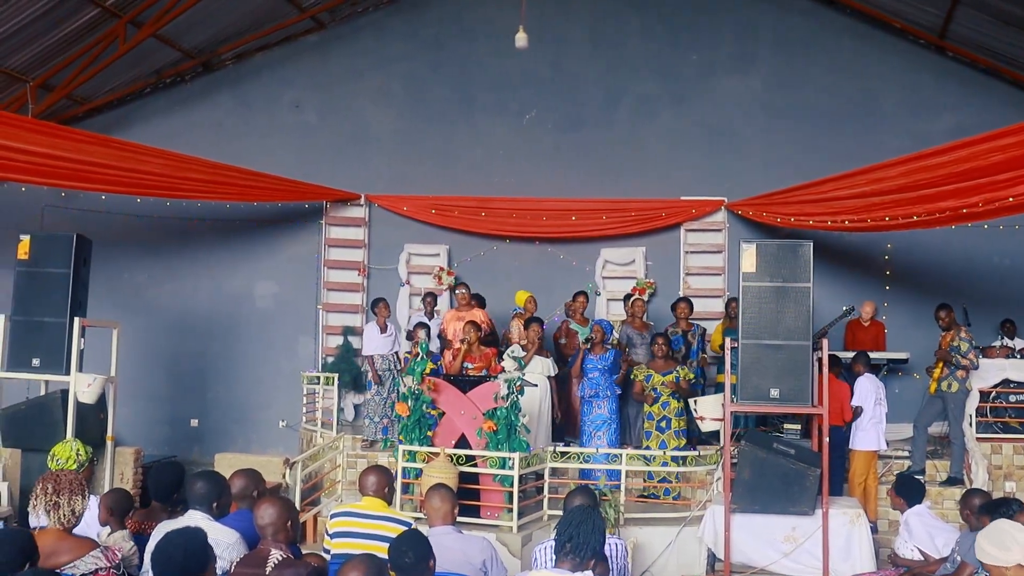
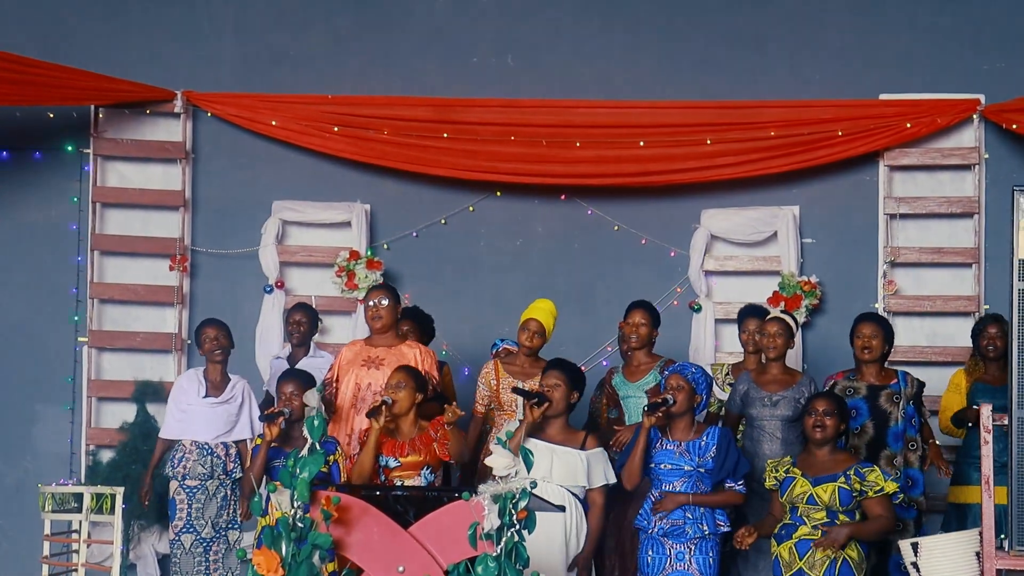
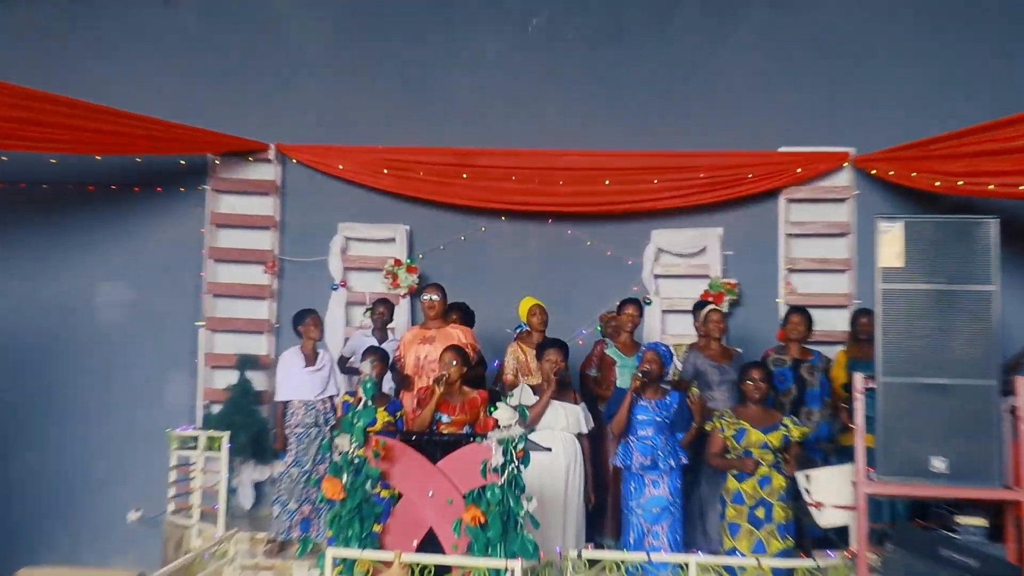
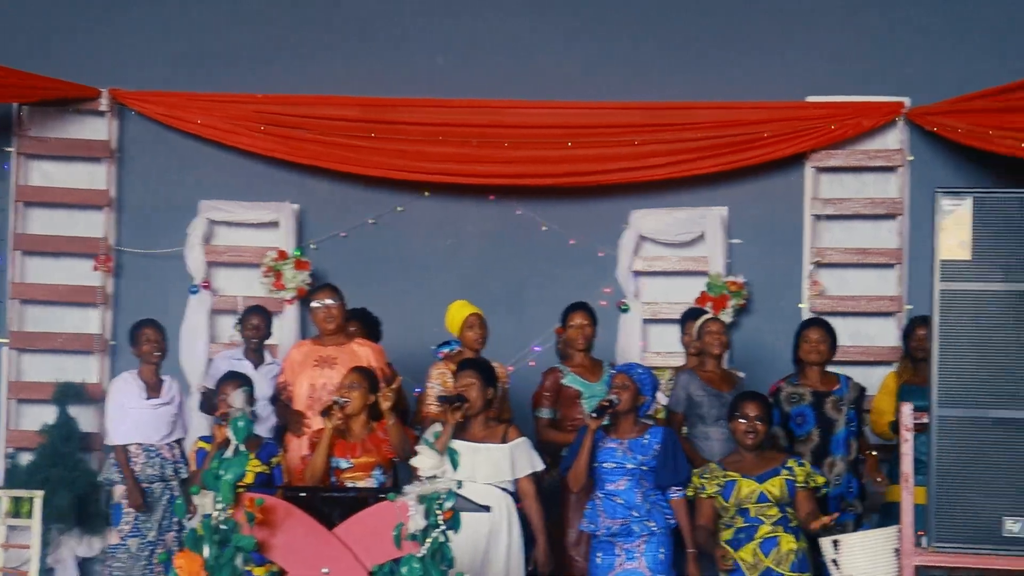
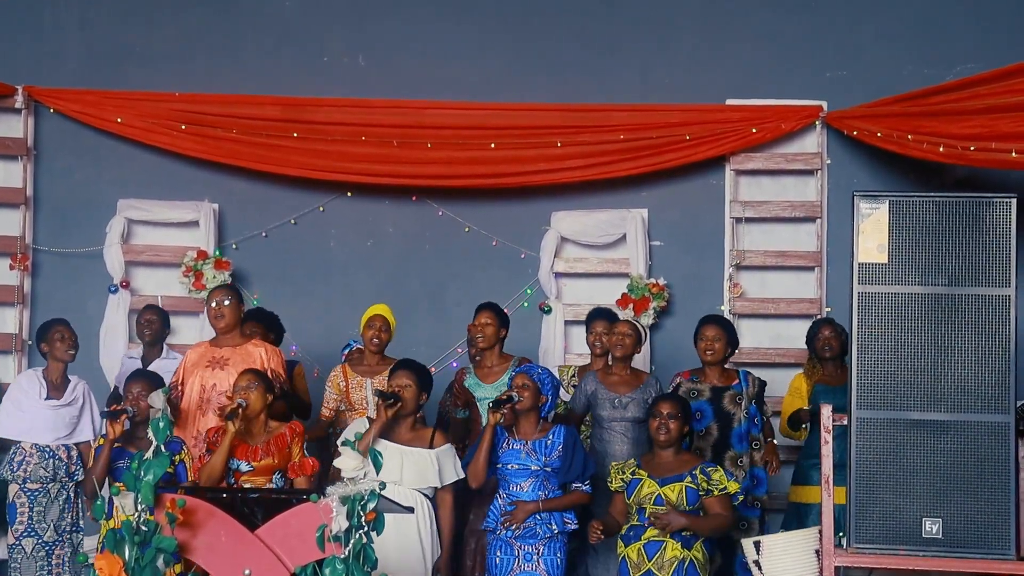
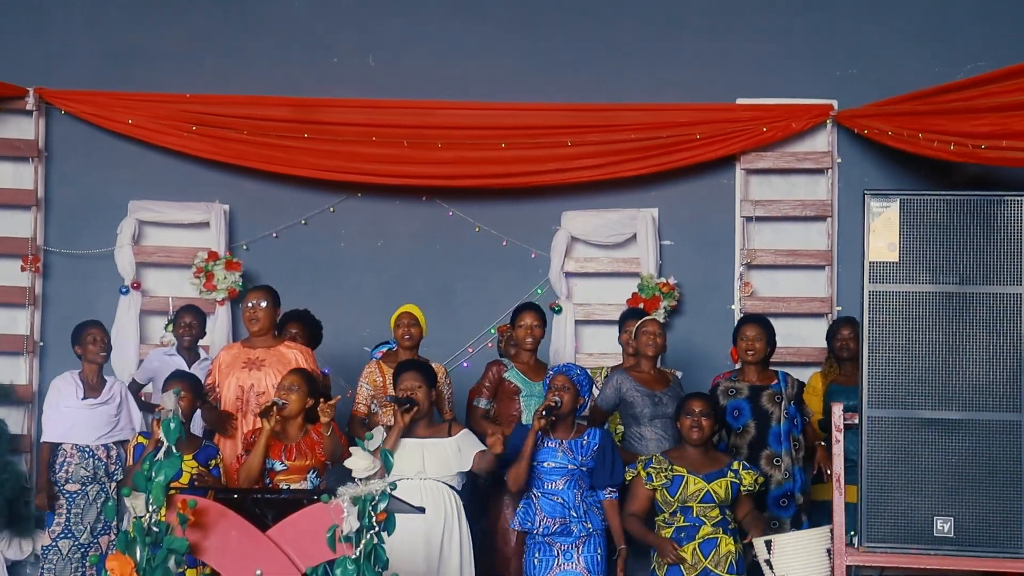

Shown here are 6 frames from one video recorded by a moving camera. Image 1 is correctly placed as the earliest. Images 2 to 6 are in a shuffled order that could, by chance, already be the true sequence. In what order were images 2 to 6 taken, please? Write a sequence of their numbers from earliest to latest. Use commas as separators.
3, 2, 4, 6, 5
